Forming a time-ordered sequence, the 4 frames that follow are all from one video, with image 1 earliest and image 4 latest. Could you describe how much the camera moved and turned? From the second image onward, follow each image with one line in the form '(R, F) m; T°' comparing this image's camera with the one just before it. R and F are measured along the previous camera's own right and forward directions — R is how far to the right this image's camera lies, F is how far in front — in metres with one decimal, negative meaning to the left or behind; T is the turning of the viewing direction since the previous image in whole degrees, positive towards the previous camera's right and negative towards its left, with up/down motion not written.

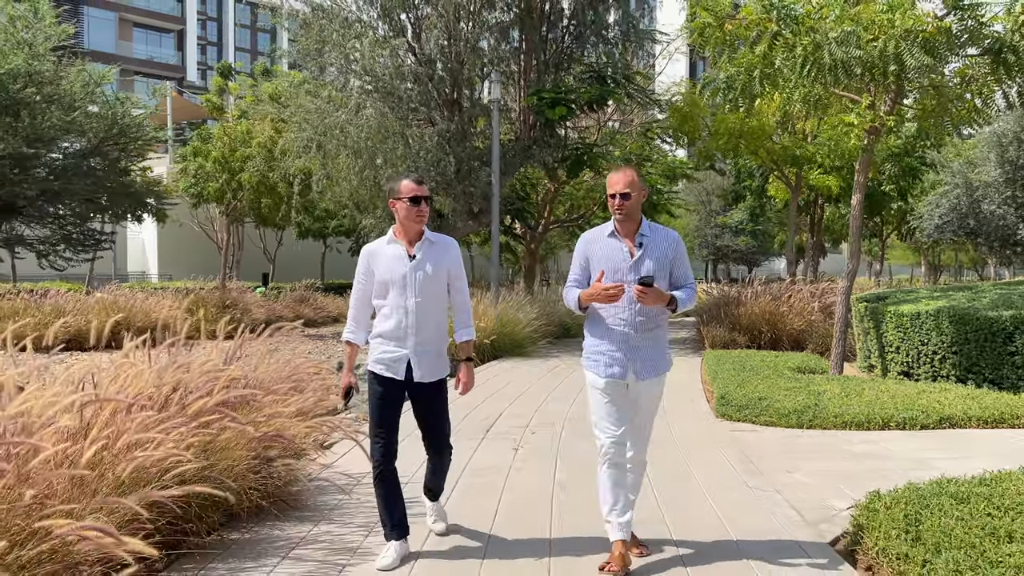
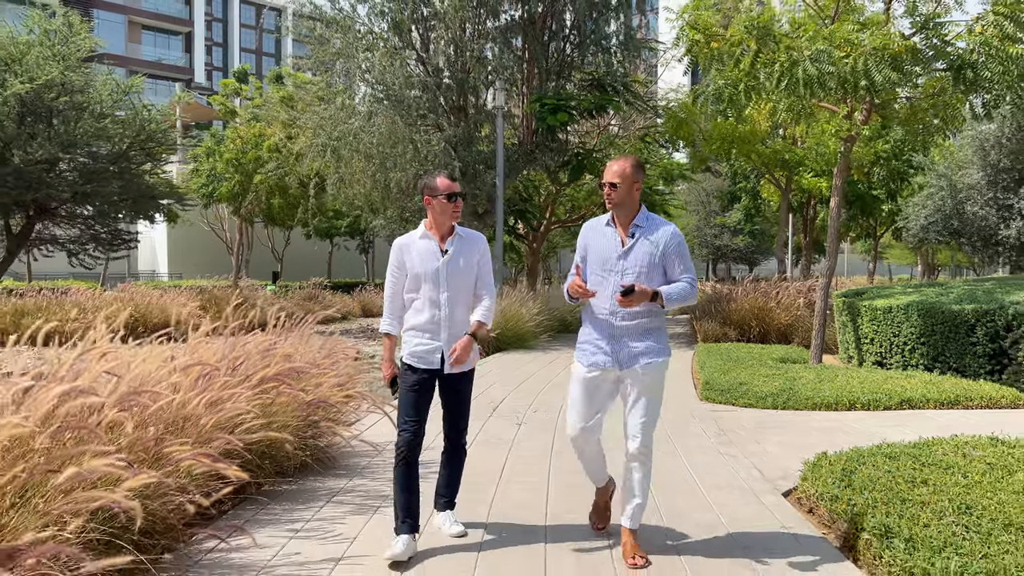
(0.0, -0.7) m; 0°
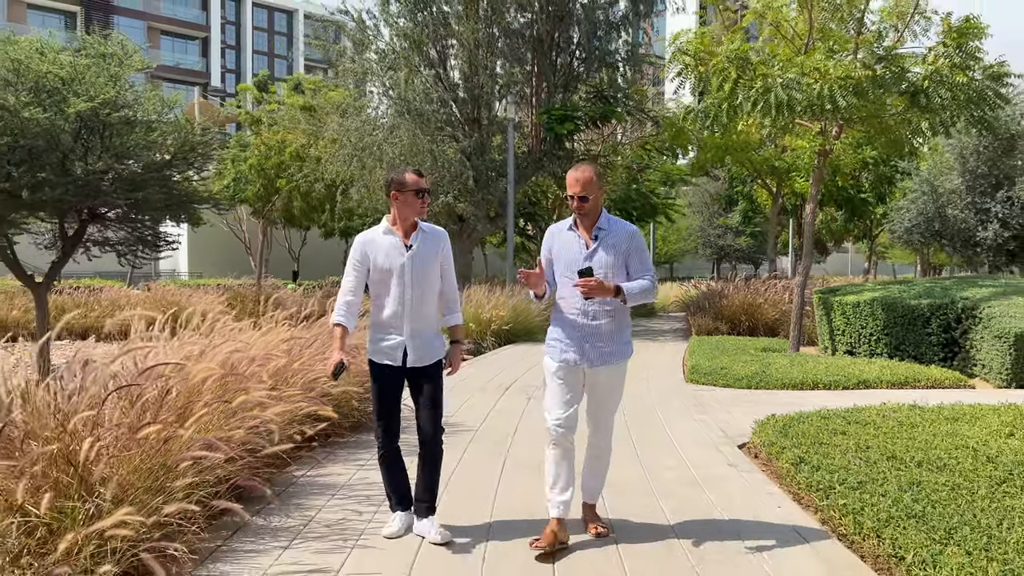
(0.0, -1.2) m; -1°
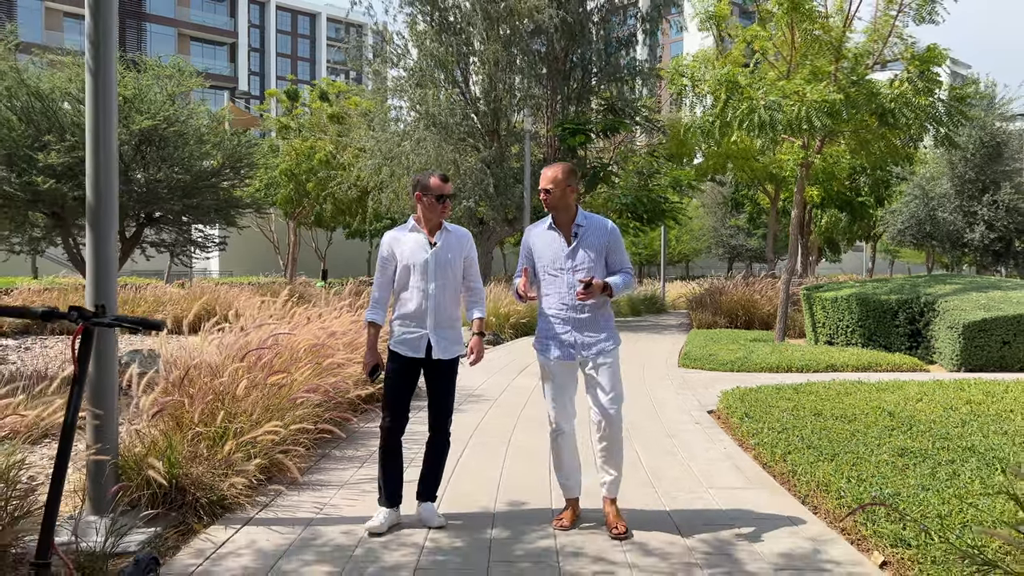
(+0.1, -1.4) m; -1°
